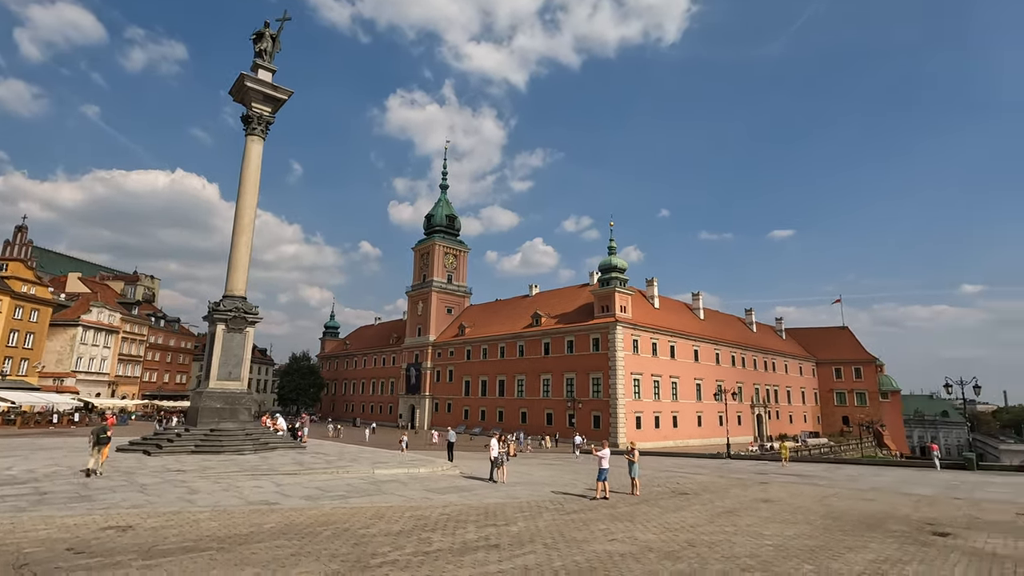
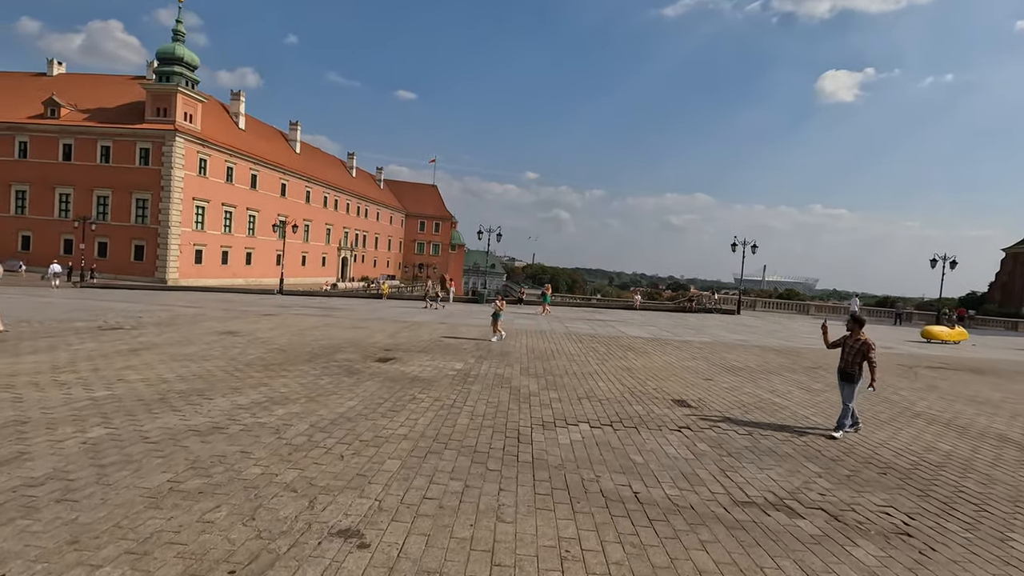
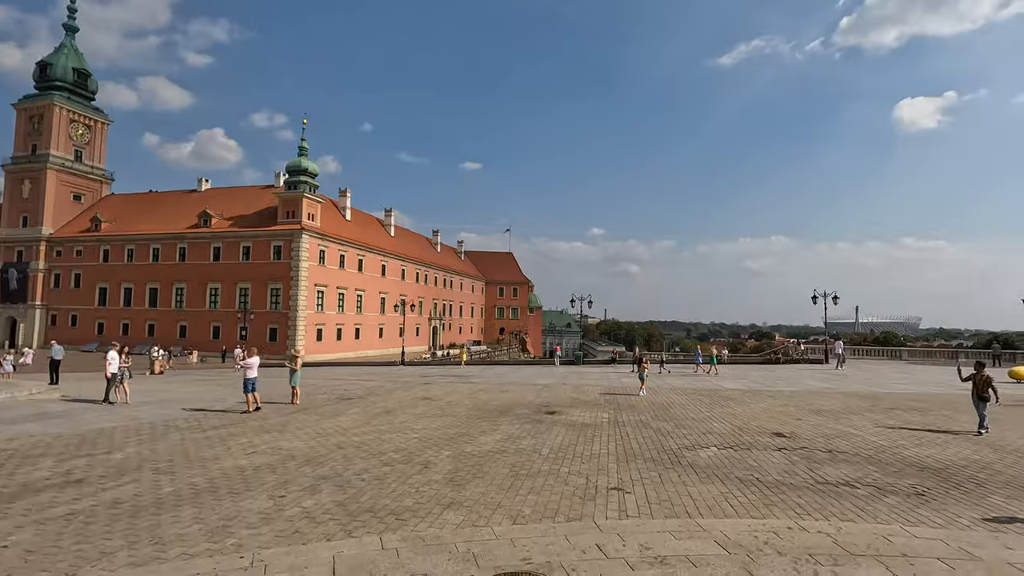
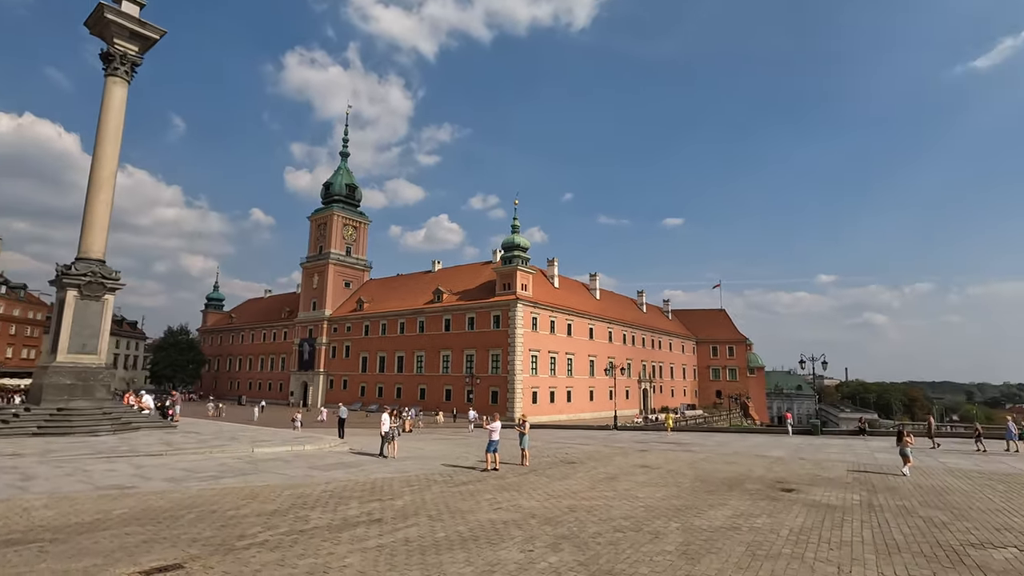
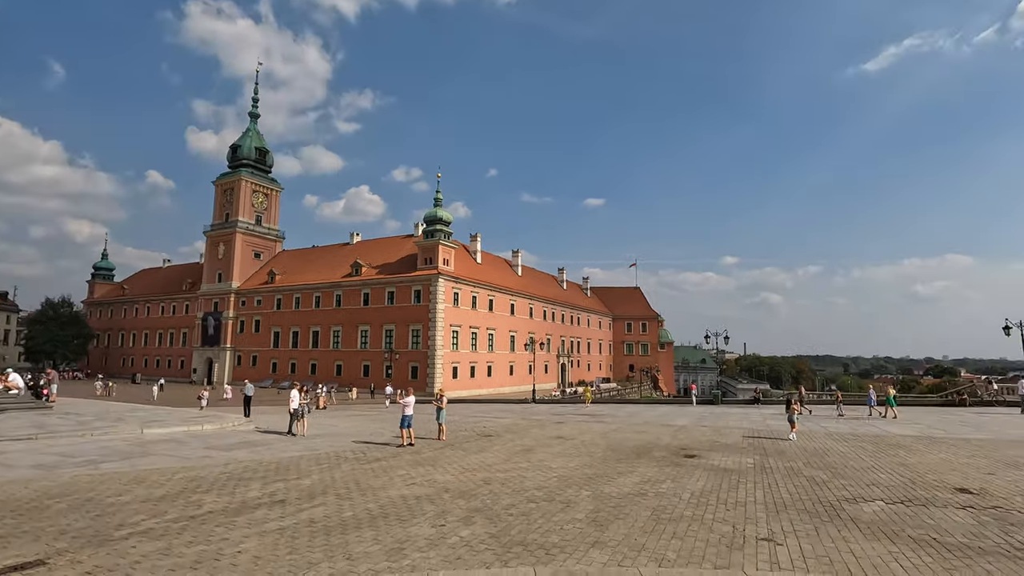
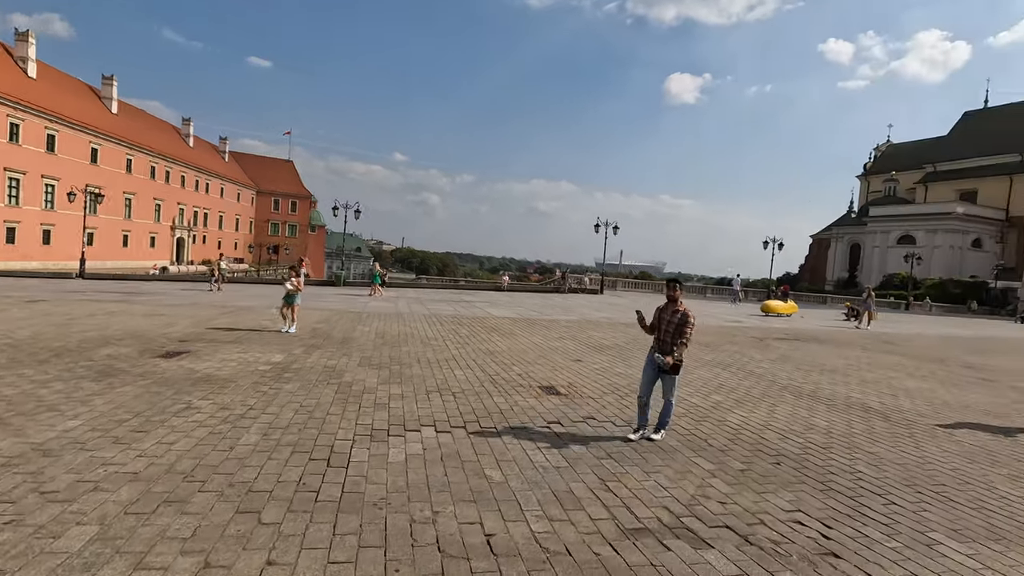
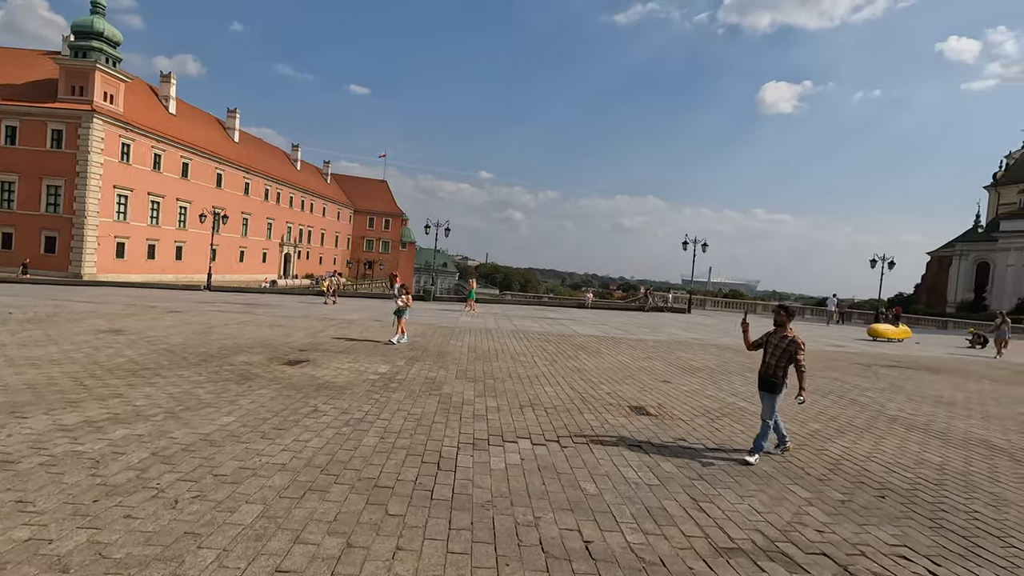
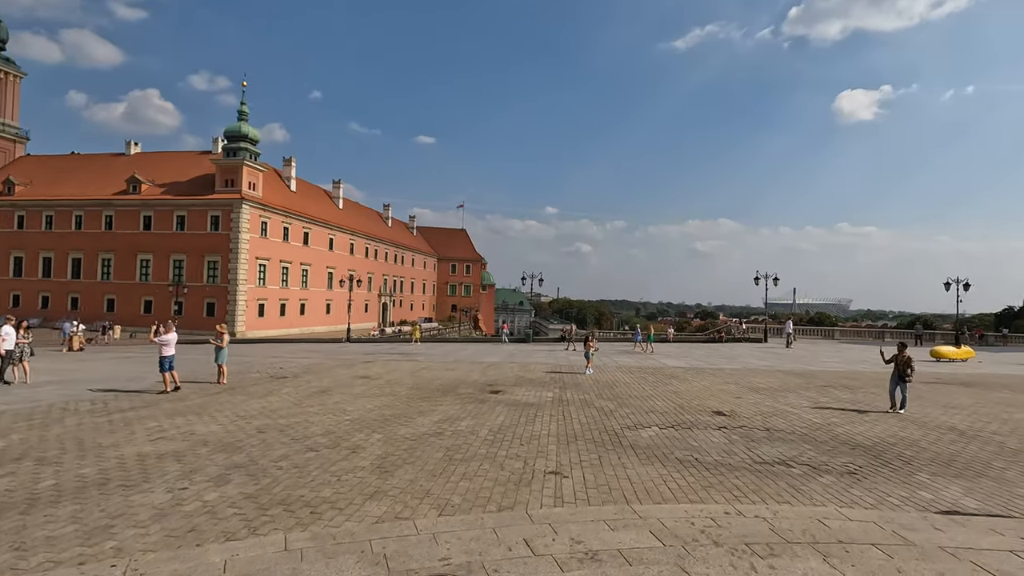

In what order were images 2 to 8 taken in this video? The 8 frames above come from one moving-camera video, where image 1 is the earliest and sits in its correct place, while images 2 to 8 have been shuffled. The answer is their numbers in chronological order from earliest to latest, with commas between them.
4, 5, 3, 8, 2, 7, 6
